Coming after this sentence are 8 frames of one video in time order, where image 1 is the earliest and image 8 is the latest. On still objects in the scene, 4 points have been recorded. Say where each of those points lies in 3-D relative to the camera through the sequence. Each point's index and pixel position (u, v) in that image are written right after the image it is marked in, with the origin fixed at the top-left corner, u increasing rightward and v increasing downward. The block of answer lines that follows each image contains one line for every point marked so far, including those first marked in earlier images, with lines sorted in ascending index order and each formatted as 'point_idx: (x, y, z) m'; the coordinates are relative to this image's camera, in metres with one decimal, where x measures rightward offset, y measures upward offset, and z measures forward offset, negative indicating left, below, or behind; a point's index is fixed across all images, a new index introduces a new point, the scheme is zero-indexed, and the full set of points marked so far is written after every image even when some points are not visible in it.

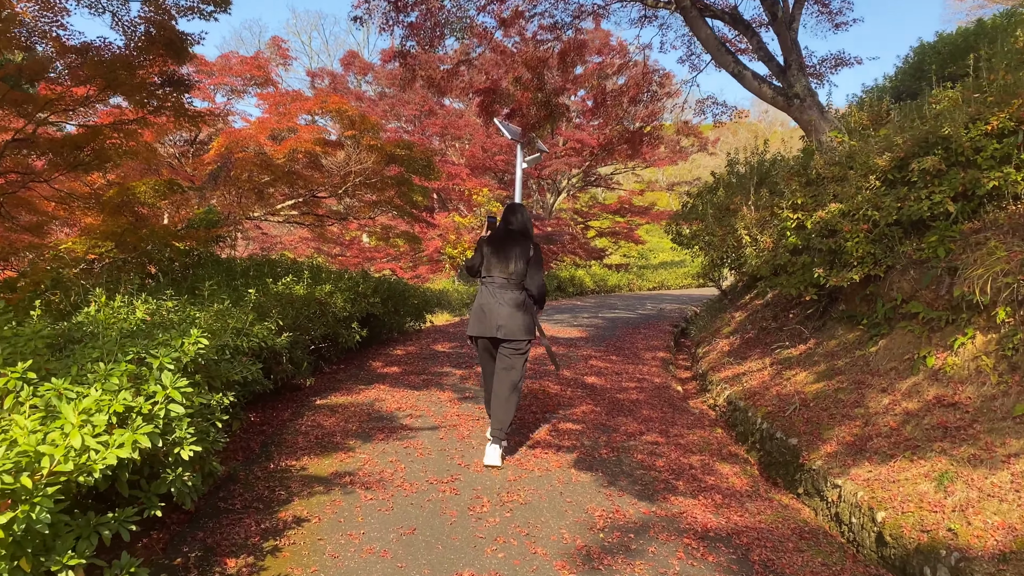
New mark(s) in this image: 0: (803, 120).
0: (+2.1, +1.2, +5.8) m
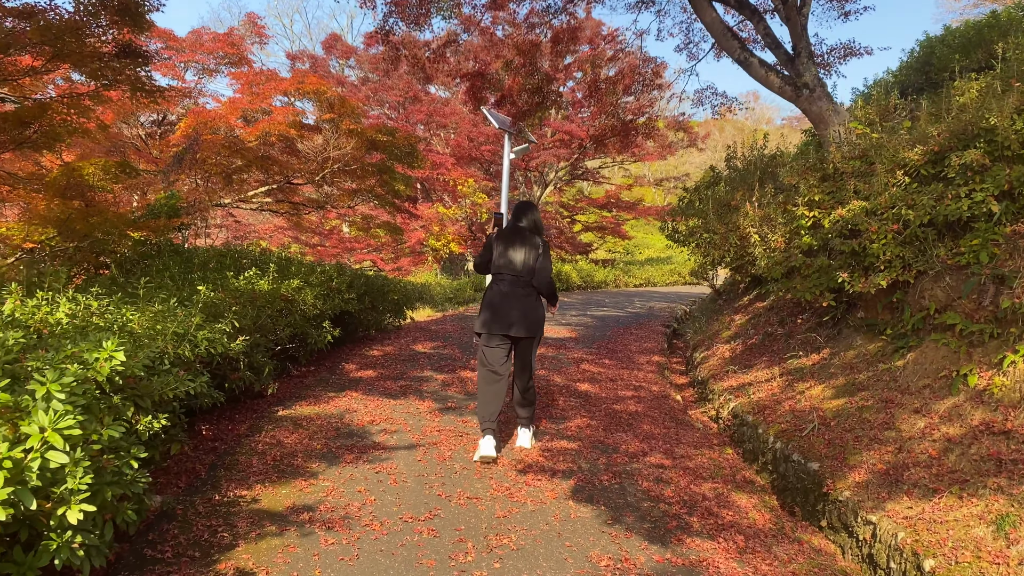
0: (+2.0, +1.2, +5.5) m
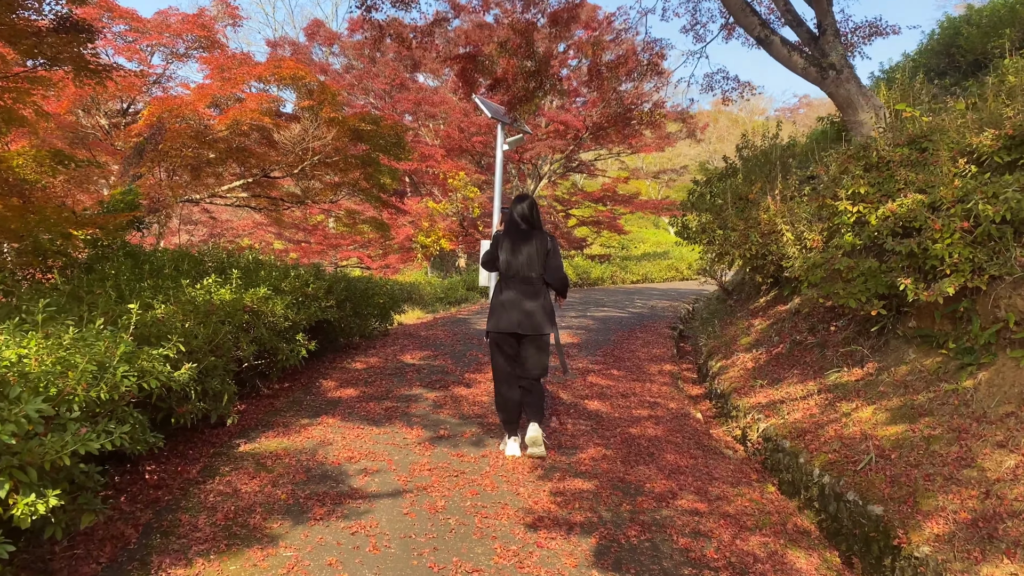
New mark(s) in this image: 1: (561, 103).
0: (+2.0, +1.2, +5.0) m
1: (+0.7, +2.5, +11.1) m
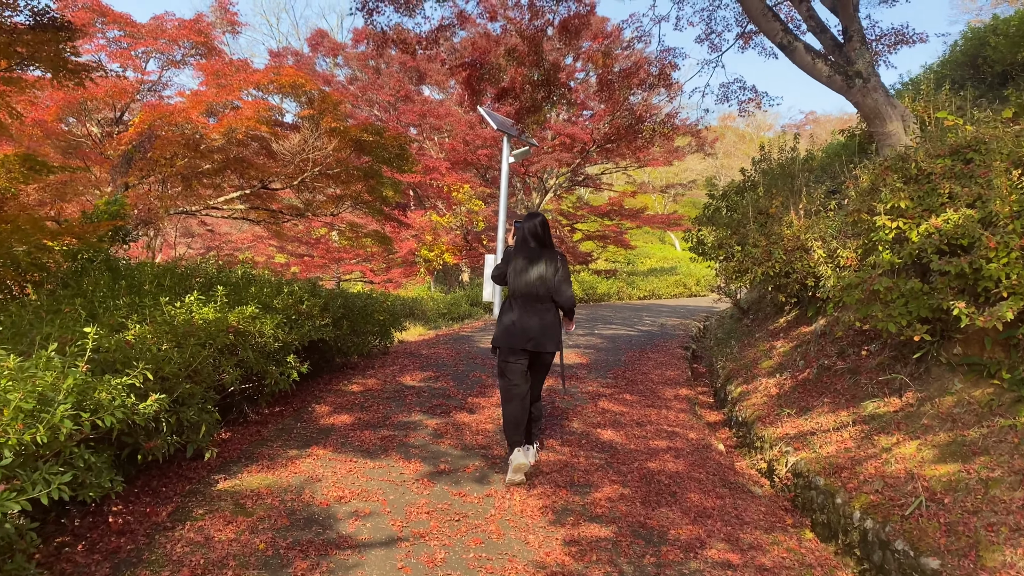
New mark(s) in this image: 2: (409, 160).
0: (+2.0, +1.1, +4.7) m
1: (+0.7, +2.3, +10.9) m
2: (-1.0, +1.2, +7.5) m
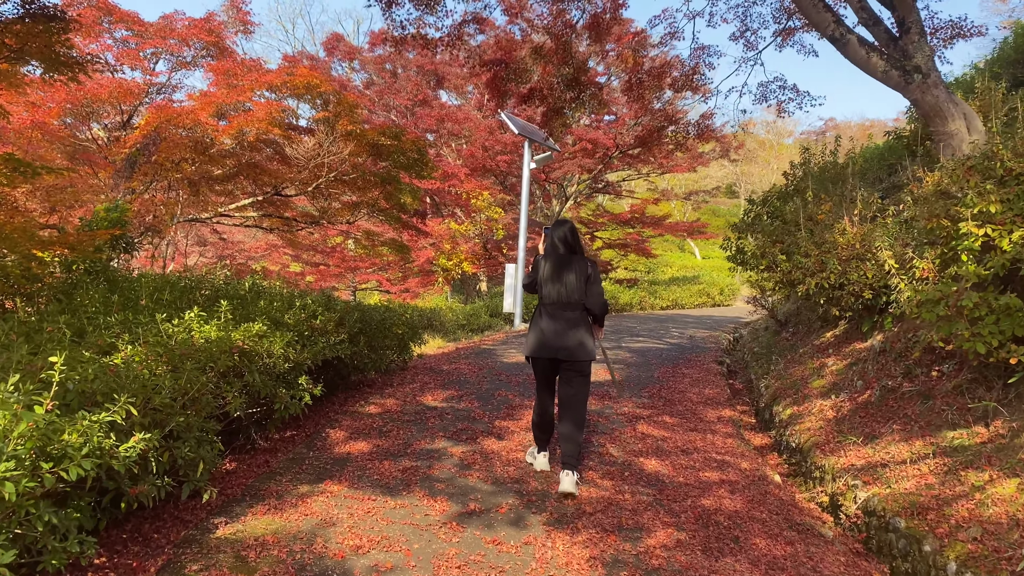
0: (+2.2, +1.0, +4.3) m
1: (+1.0, +2.2, +10.5) m
2: (-0.7, +1.1, +7.2) m
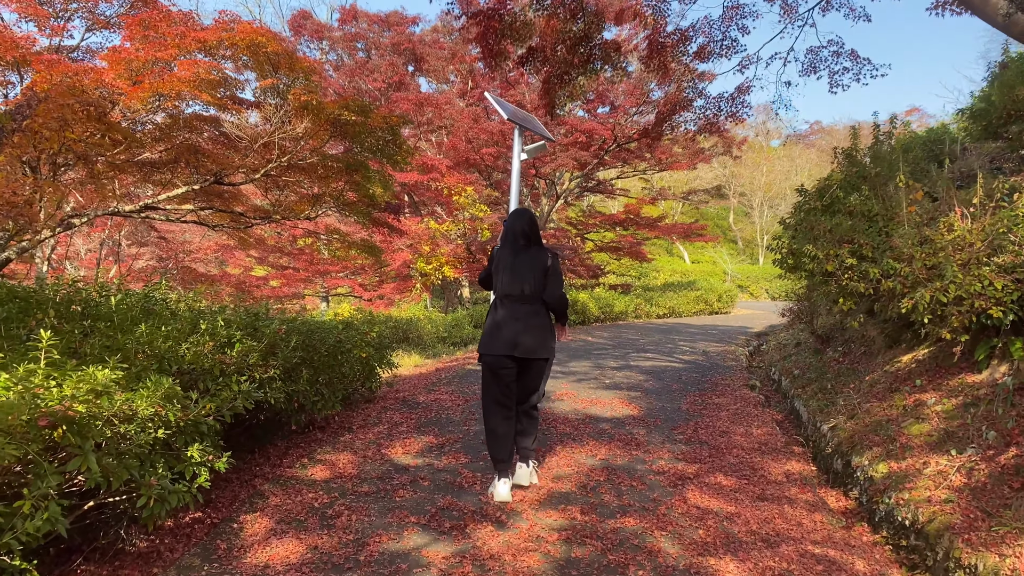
0: (+2.2, +0.9, +3.3) m
1: (+0.9, +2.1, +9.4) m
2: (-0.8, +1.0, +6.1) m
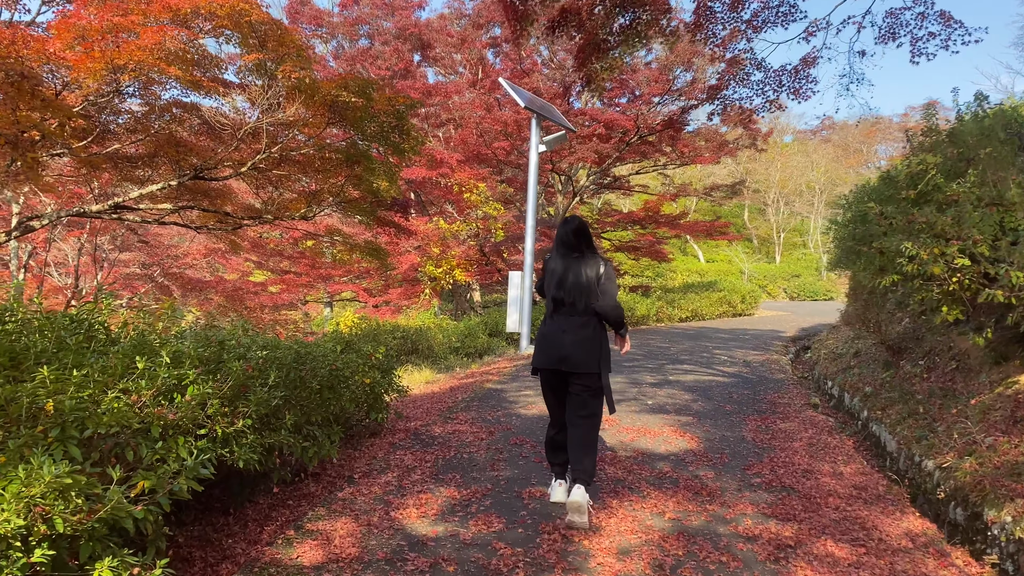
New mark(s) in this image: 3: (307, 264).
0: (+2.3, +0.9, +2.5) m
1: (+1.0, +2.0, +8.7) m
2: (-0.7, +1.0, +5.4) m
3: (-2.1, +0.2, +8.0) m
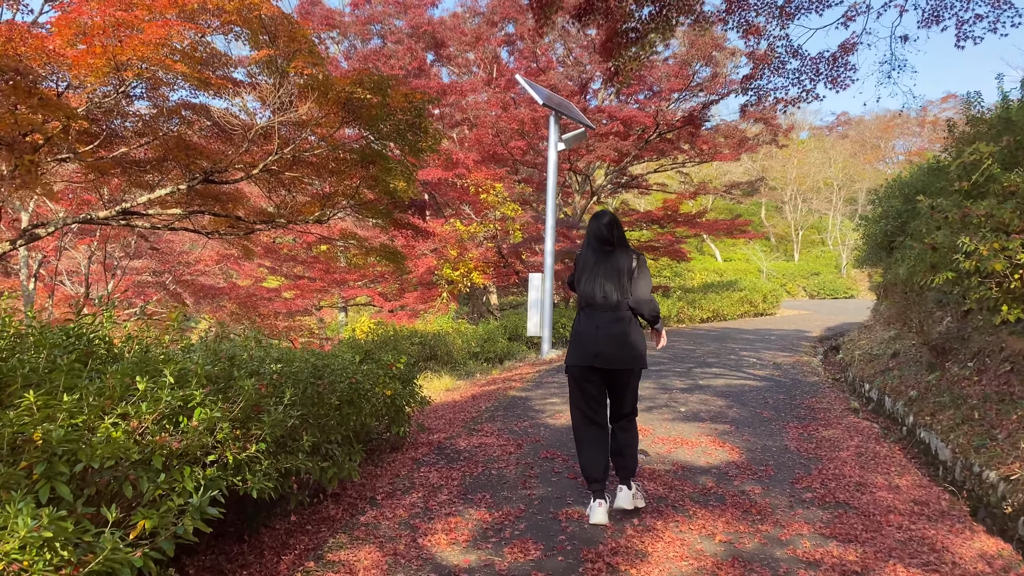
0: (+2.4, +0.9, +2.3) m
1: (+1.2, +2.0, +8.5) m
2: (-0.5, +0.9, +5.2) m
3: (-1.9, +0.2, +7.9) m
